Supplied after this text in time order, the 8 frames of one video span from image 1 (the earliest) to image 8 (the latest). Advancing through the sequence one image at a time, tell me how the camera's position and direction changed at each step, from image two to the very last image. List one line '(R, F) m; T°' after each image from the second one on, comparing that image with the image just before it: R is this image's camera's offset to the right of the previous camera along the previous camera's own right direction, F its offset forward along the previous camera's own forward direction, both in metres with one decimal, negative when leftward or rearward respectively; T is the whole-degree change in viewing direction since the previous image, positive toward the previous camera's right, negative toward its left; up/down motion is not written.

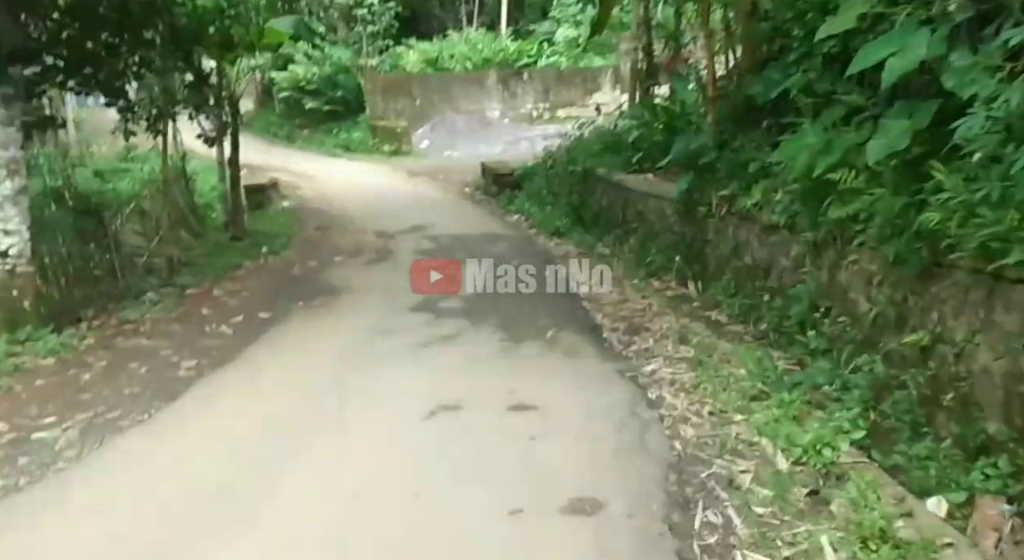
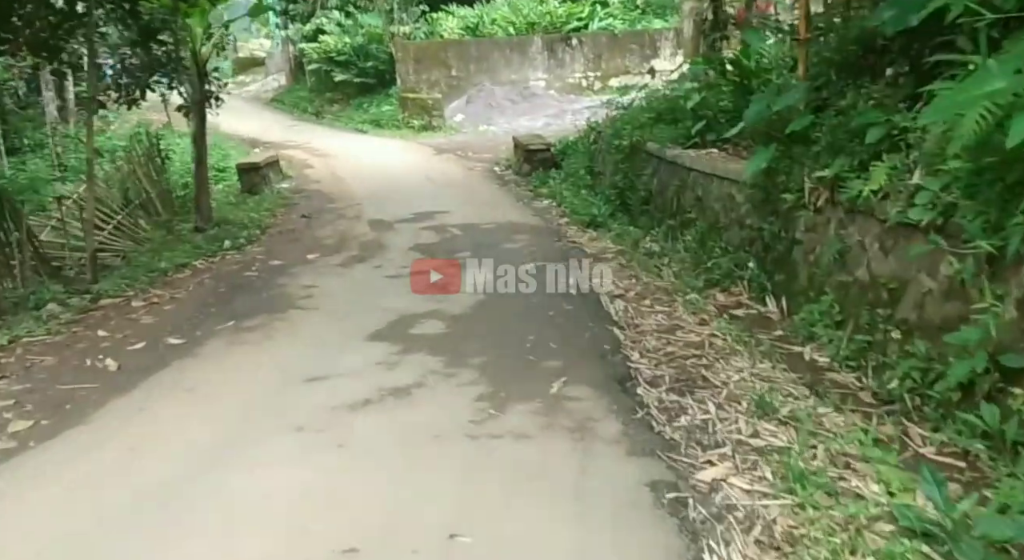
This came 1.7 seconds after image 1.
(+0.3, +1.7) m; -4°
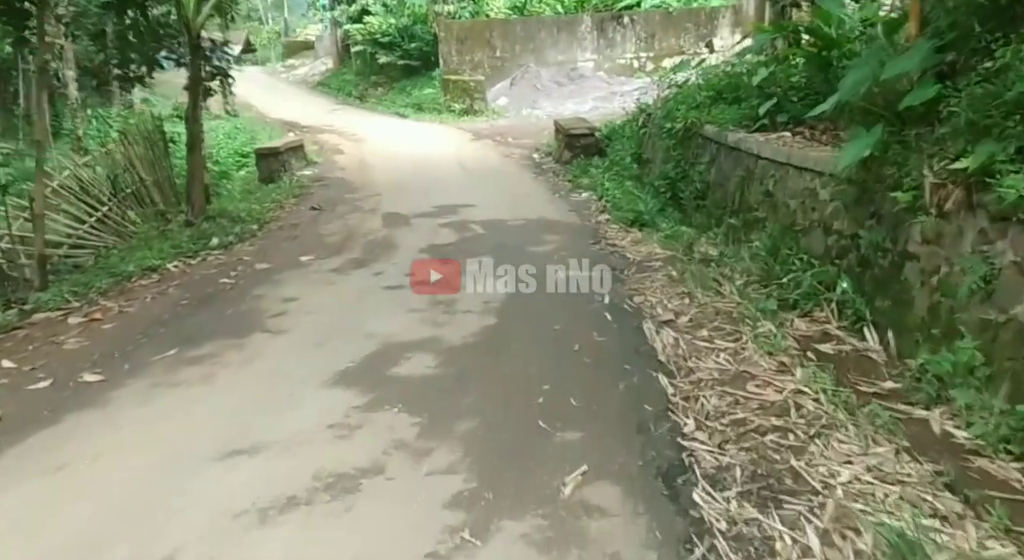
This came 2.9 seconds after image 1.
(+0.2, +1.1) m; -4°
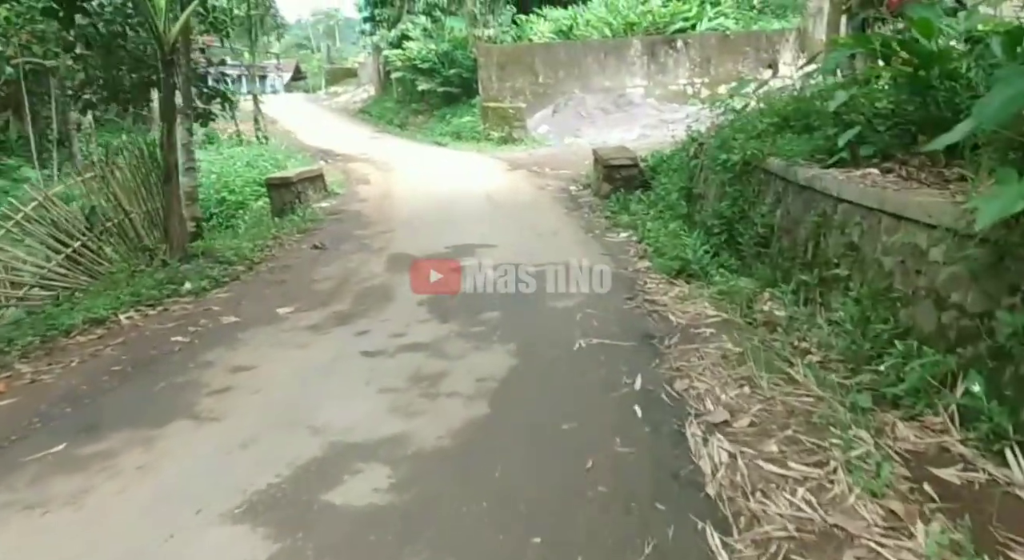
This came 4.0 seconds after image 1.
(+0.2, +1.0) m; -3°
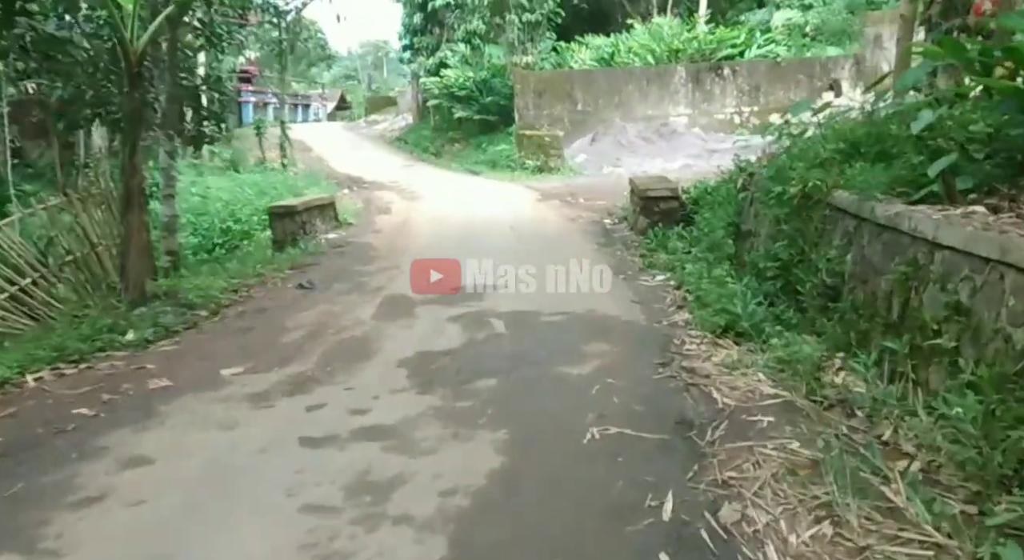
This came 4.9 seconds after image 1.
(+0.2, +1.0) m; -3°
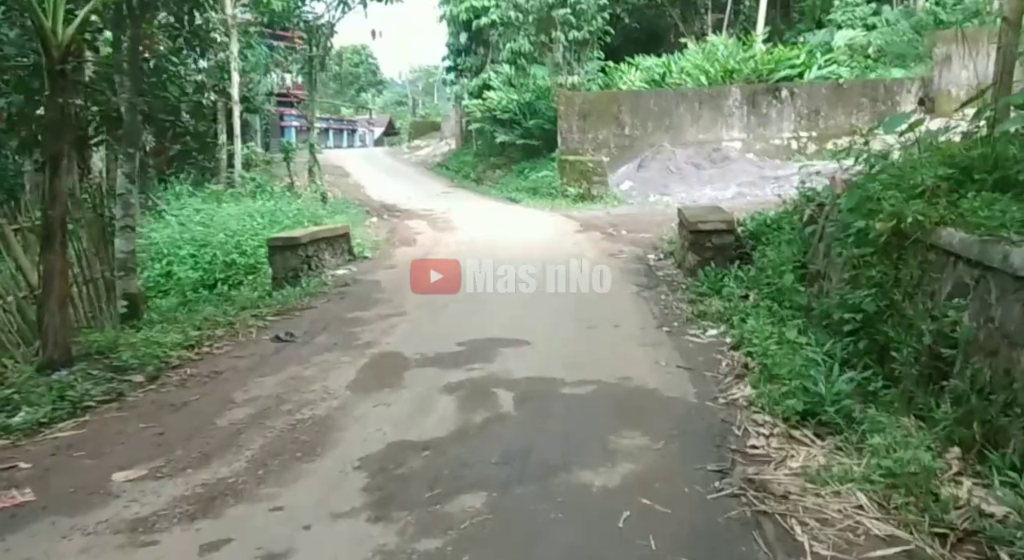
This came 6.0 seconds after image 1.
(+0.2, +1.1) m; -3°
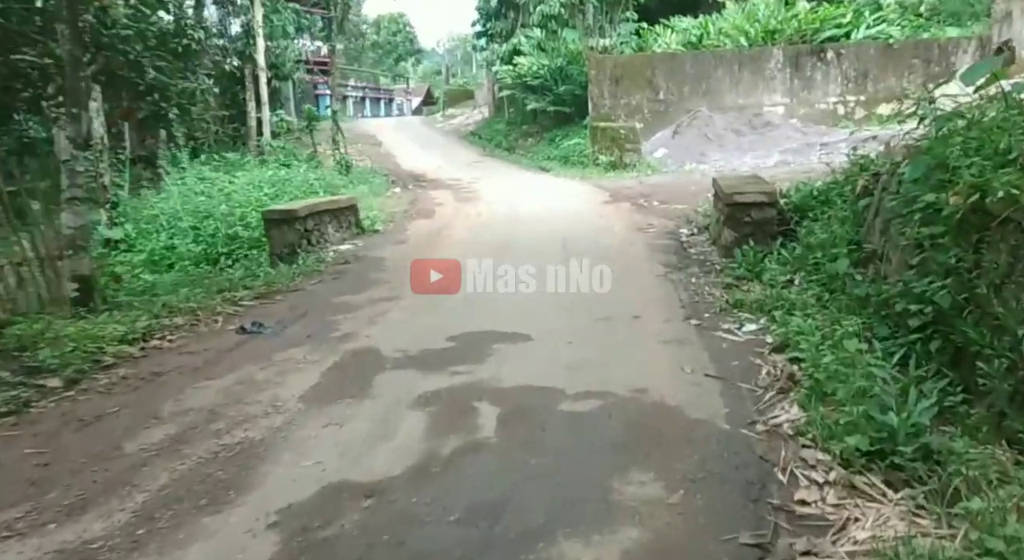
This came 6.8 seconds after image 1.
(+0.2, +0.8) m; -3°
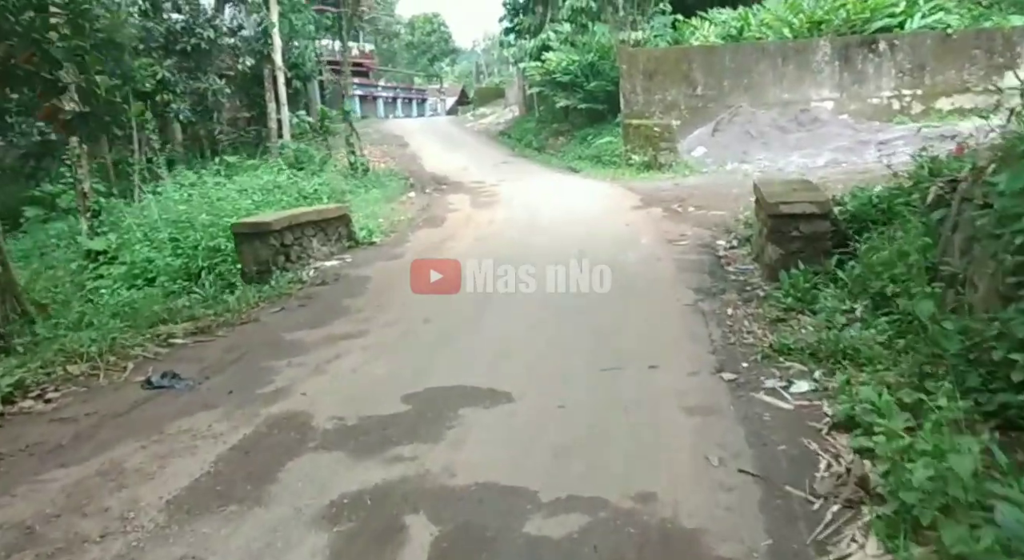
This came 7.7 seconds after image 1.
(+0.3, +1.0) m; -3°
